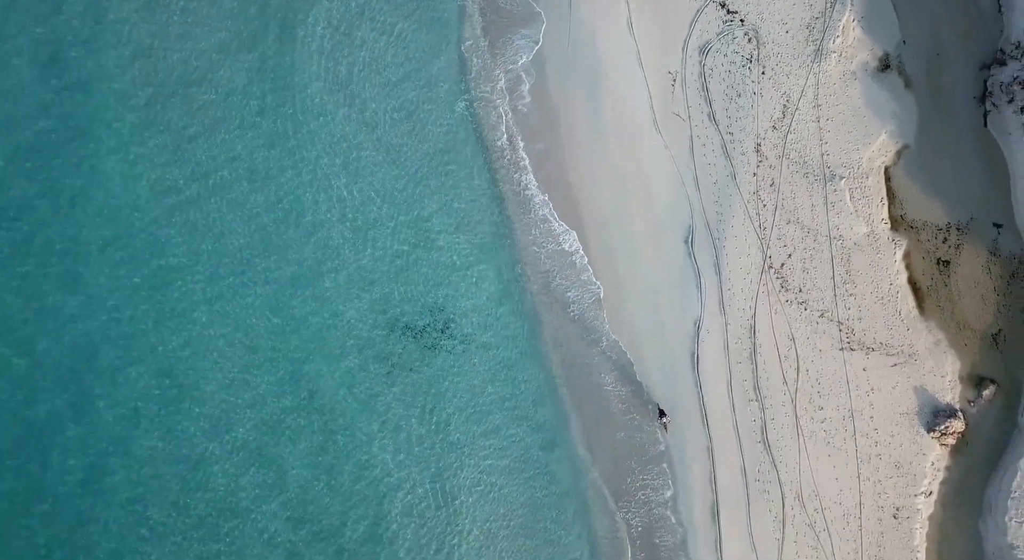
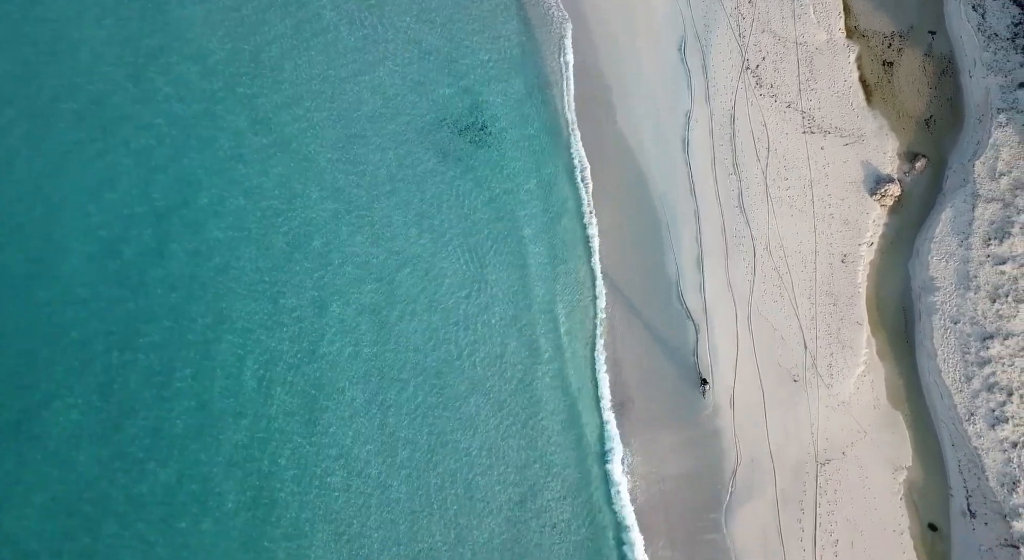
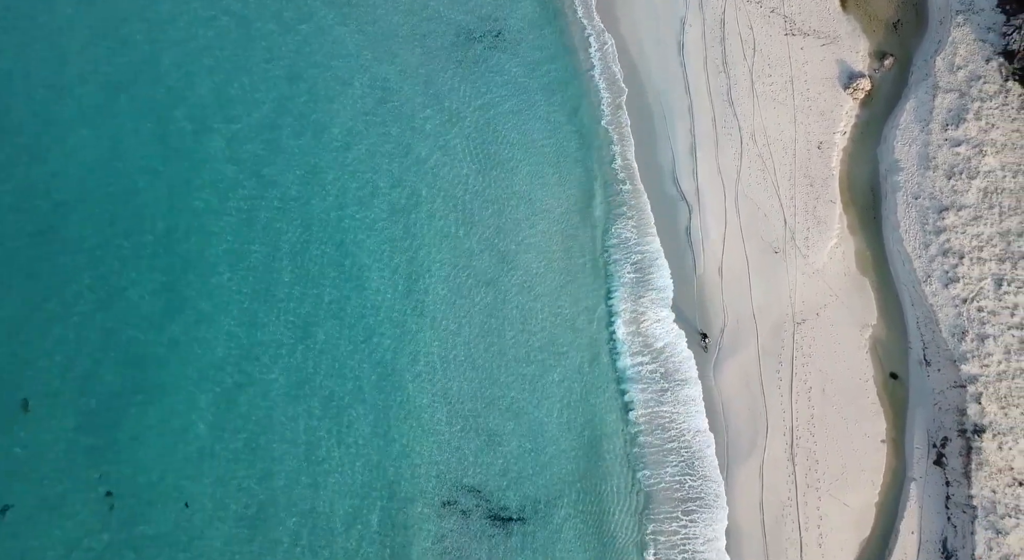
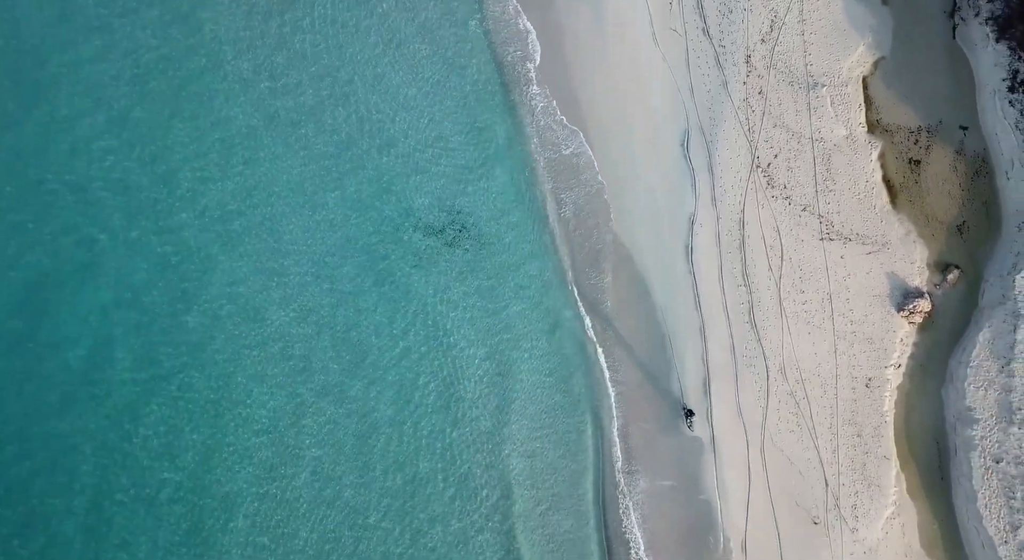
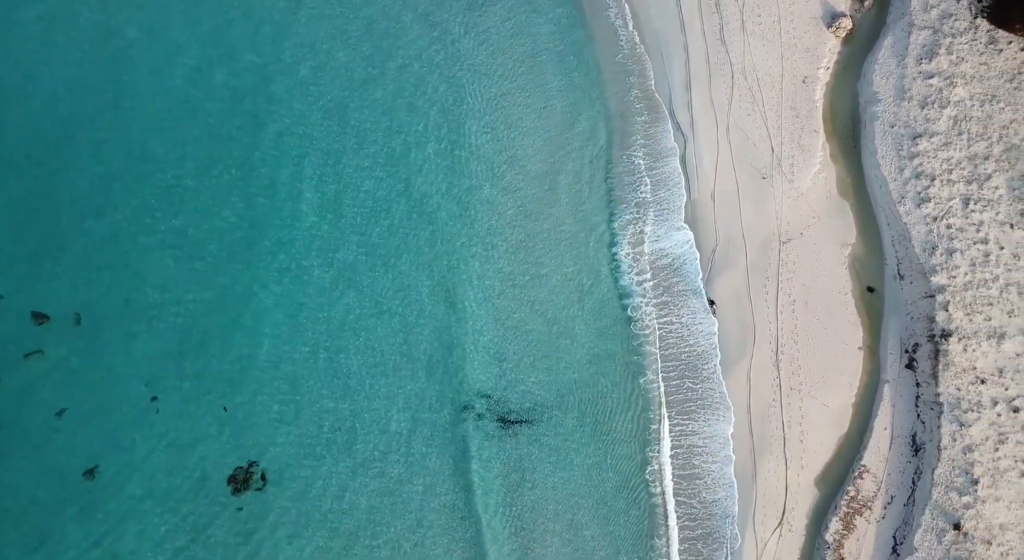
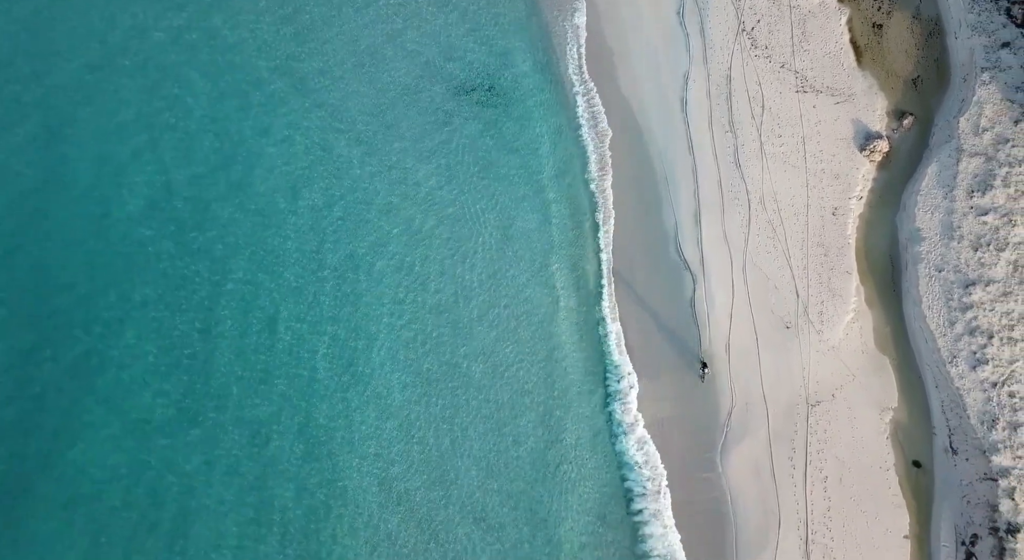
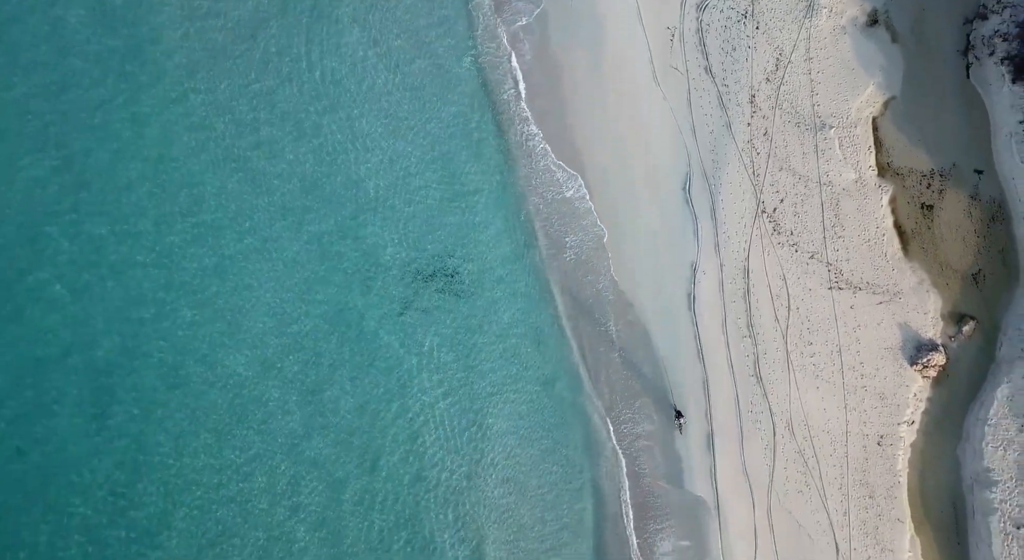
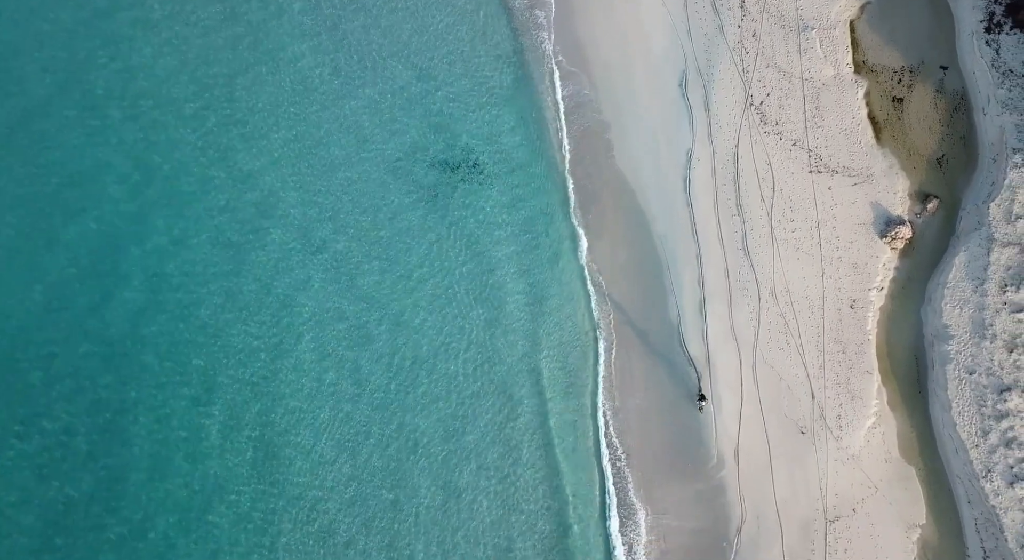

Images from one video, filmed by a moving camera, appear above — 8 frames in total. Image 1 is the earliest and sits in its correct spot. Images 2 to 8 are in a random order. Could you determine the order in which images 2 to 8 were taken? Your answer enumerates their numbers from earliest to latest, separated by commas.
7, 4, 8, 2, 6, 3, 5
